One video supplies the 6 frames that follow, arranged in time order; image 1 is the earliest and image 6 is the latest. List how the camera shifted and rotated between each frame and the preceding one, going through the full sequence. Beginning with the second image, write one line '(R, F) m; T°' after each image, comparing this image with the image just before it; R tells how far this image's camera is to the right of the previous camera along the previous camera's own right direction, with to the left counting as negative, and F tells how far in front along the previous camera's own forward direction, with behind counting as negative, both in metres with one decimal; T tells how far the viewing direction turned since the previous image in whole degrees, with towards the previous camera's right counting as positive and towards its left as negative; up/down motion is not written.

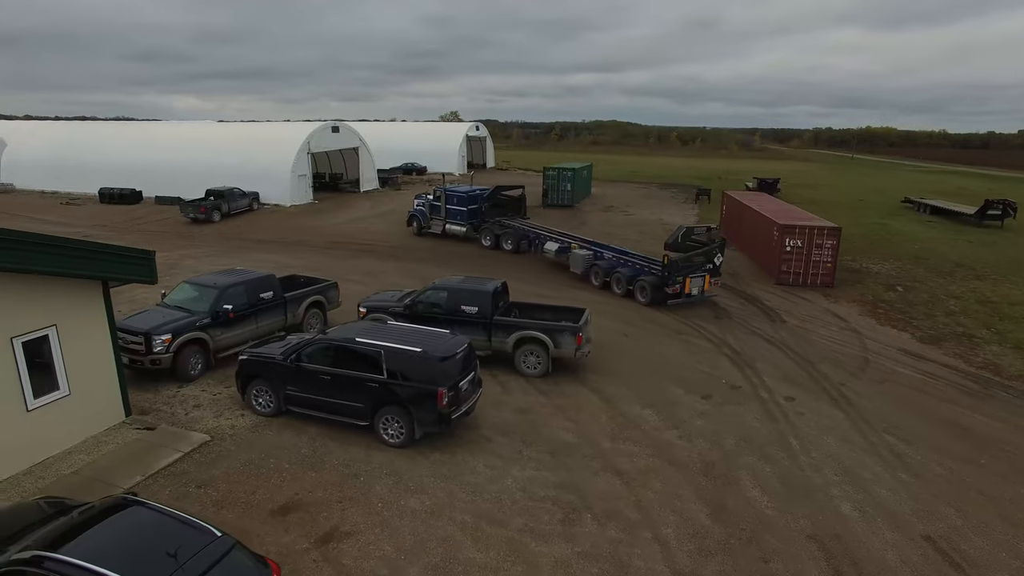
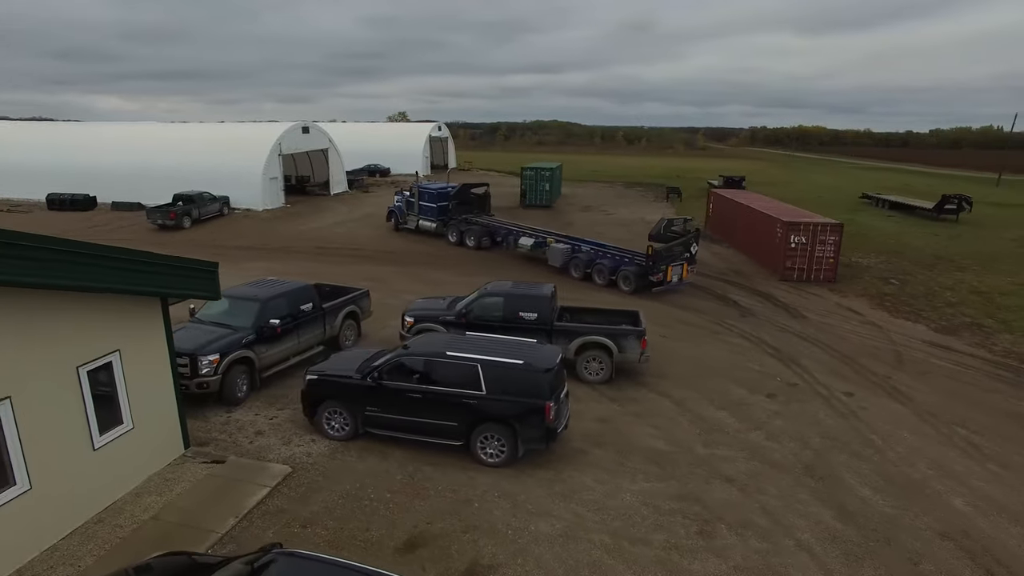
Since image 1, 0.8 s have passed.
(-2.0, +0.6) m; +5°
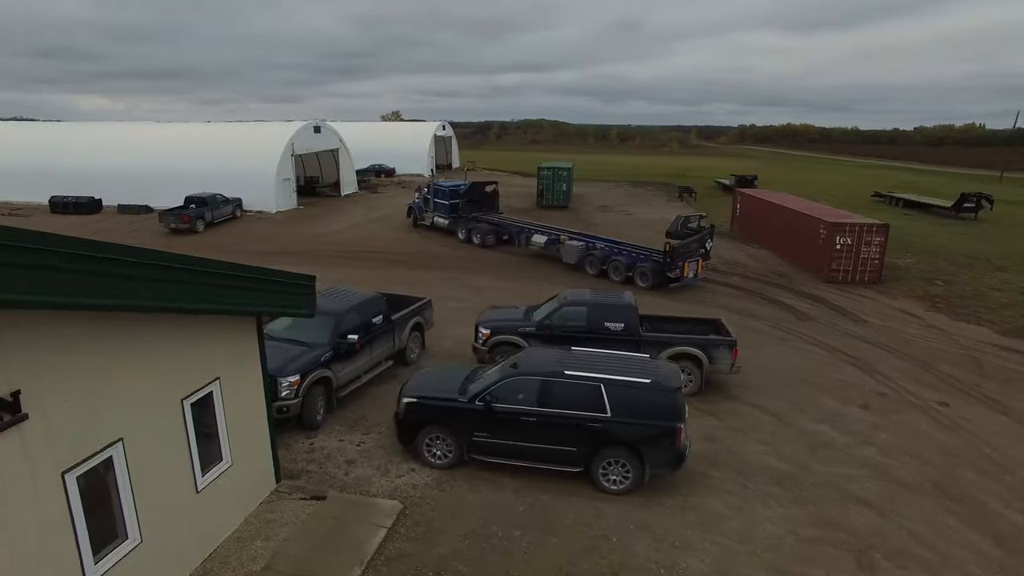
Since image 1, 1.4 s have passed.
(-1.6, +0.7) m; +1°
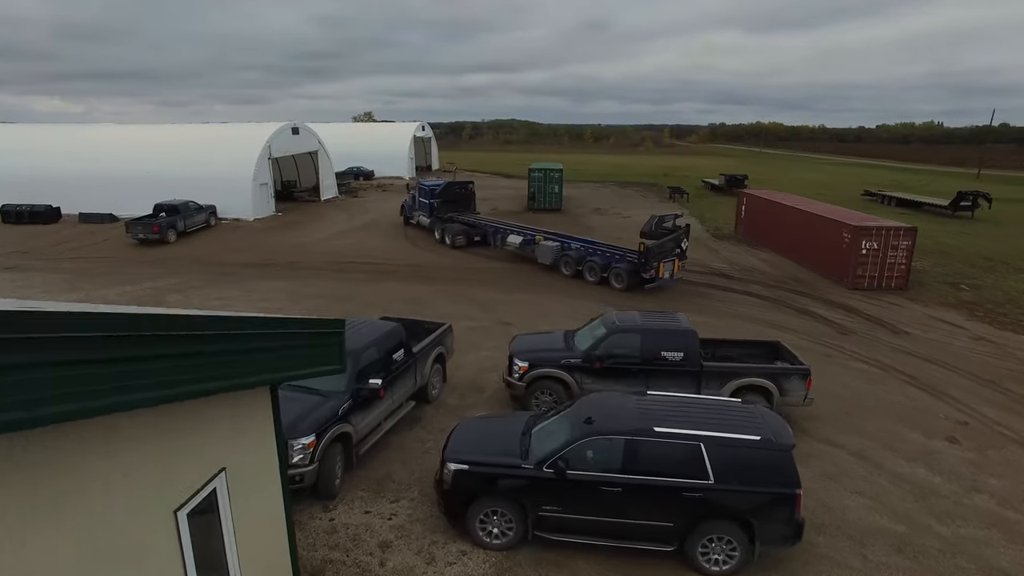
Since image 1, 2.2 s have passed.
(-1.0, +1.5) m; +2°
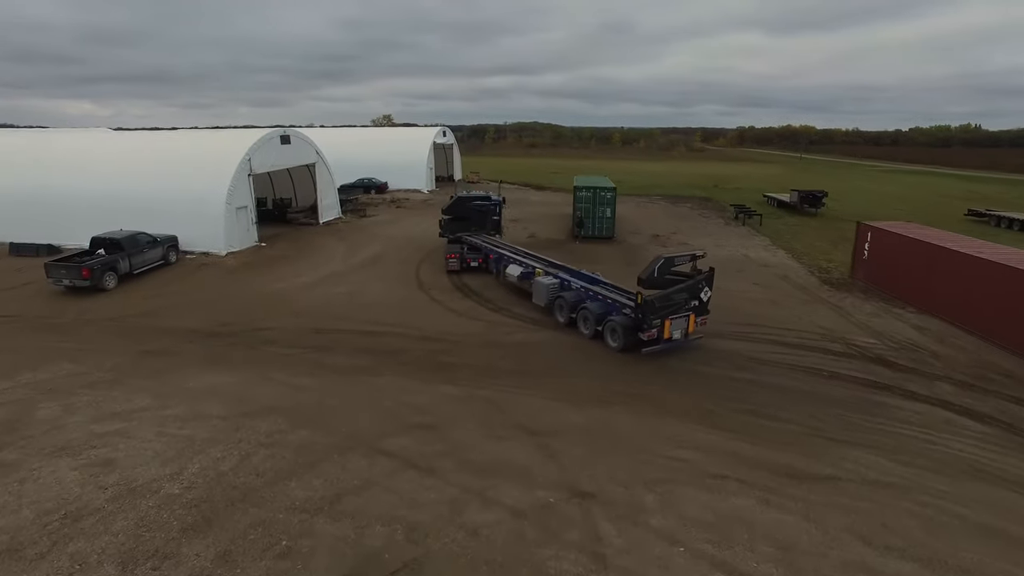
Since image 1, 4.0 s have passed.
(-0.8, +6.1) m; -2°
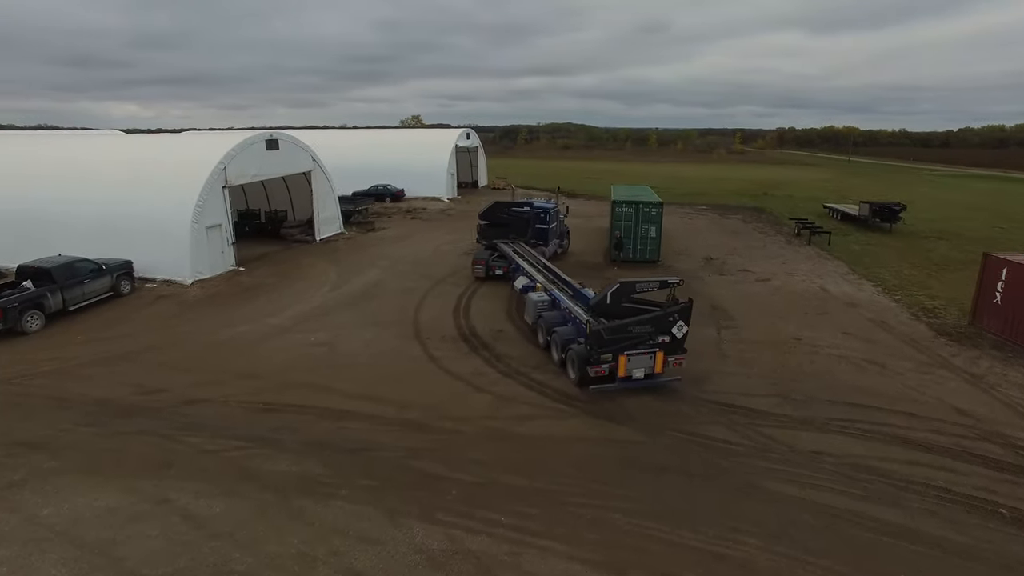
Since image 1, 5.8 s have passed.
(+0.2, +4.0) m; -3°
